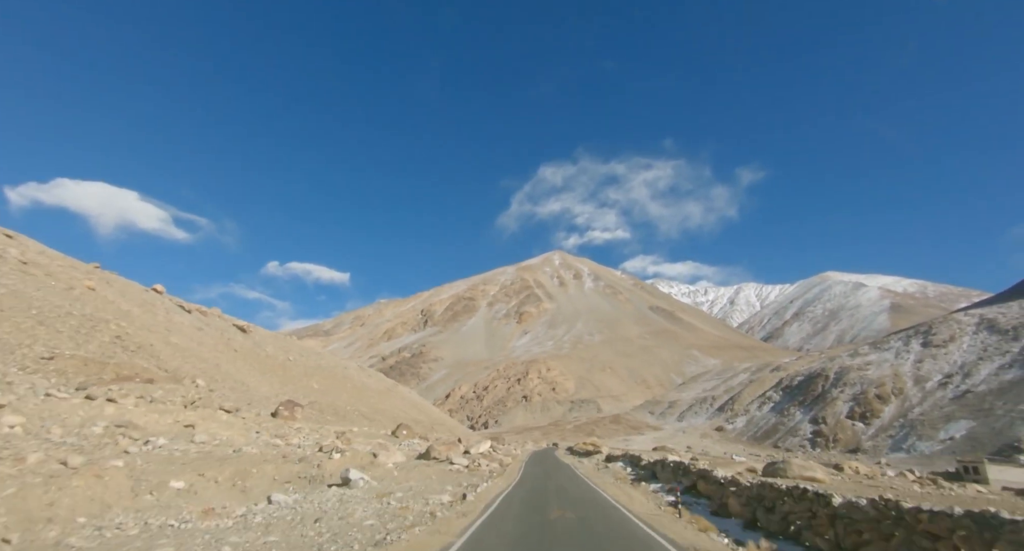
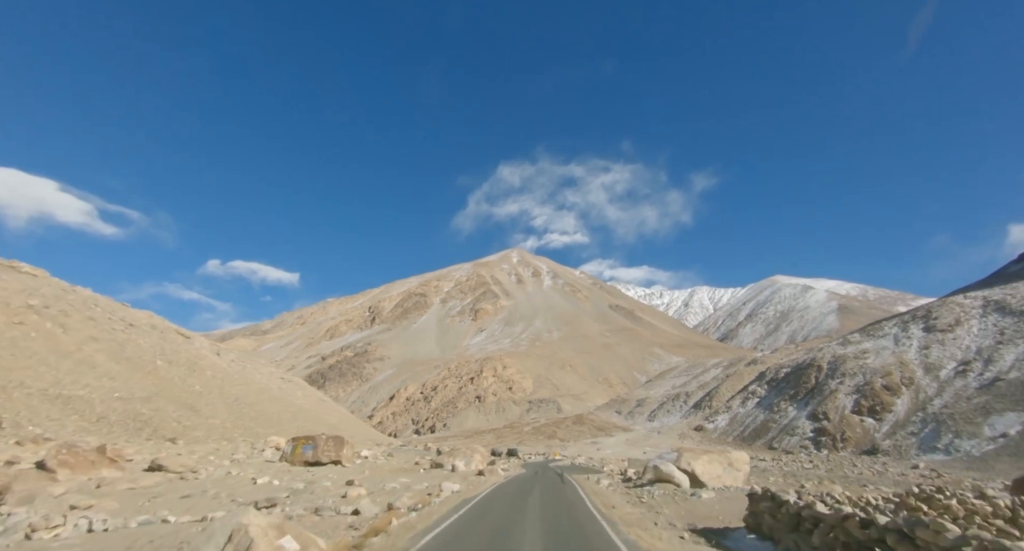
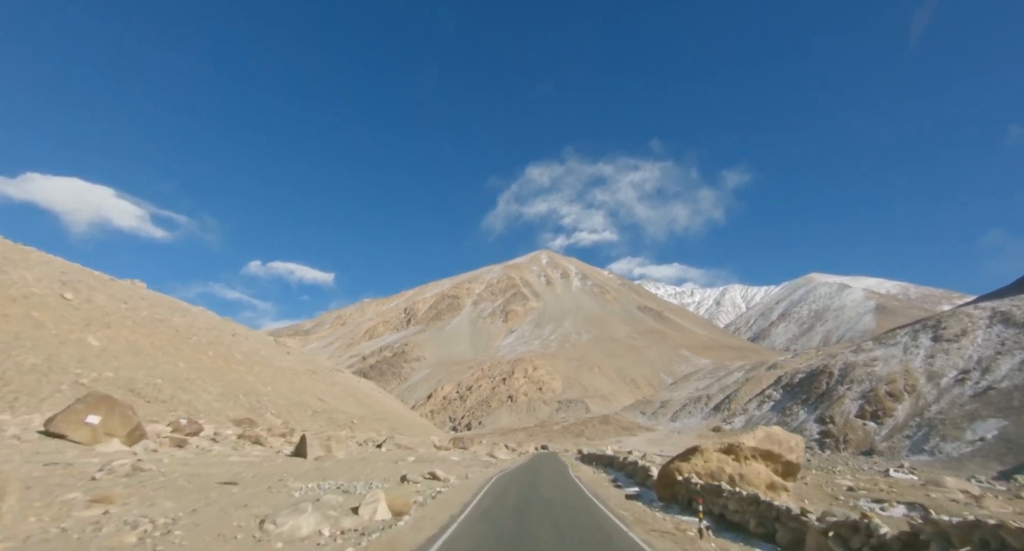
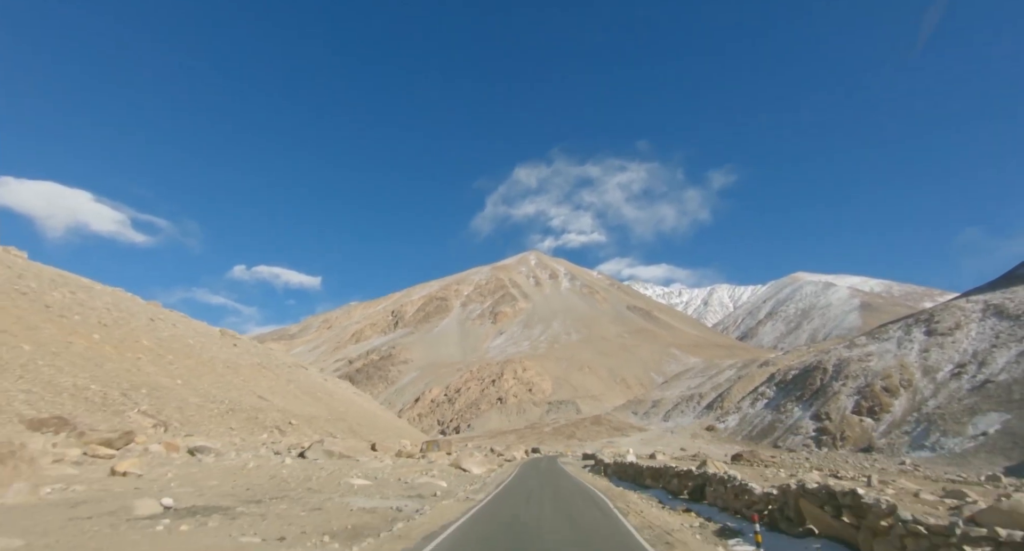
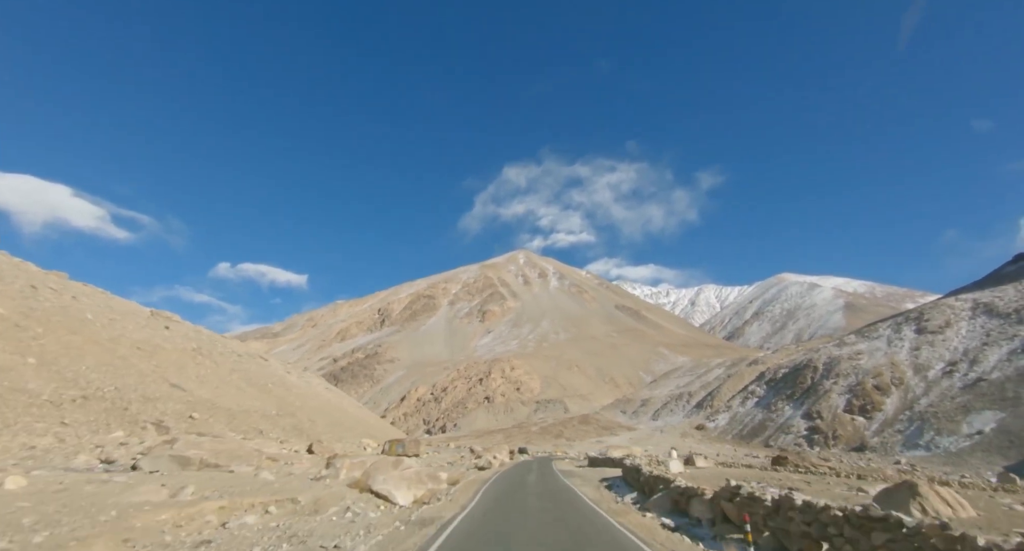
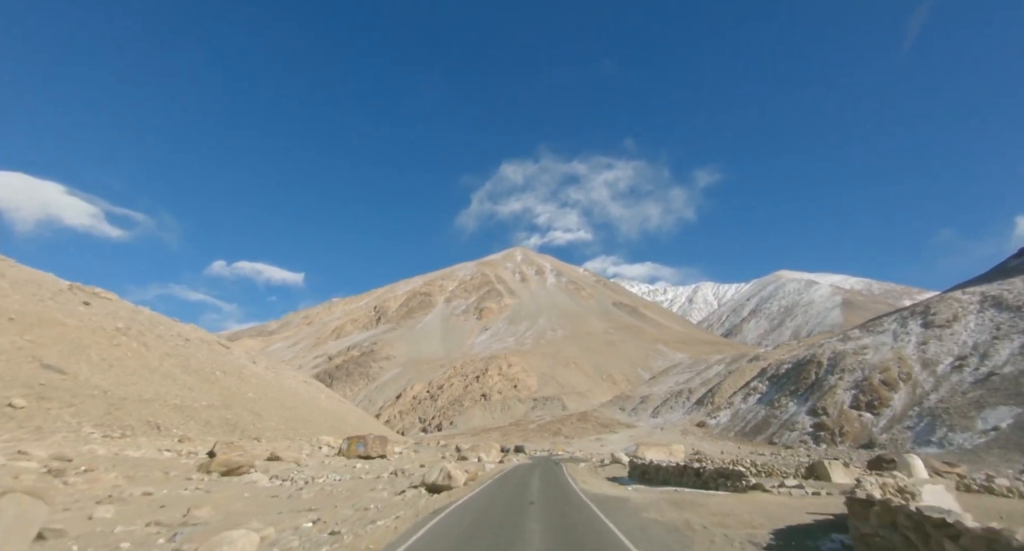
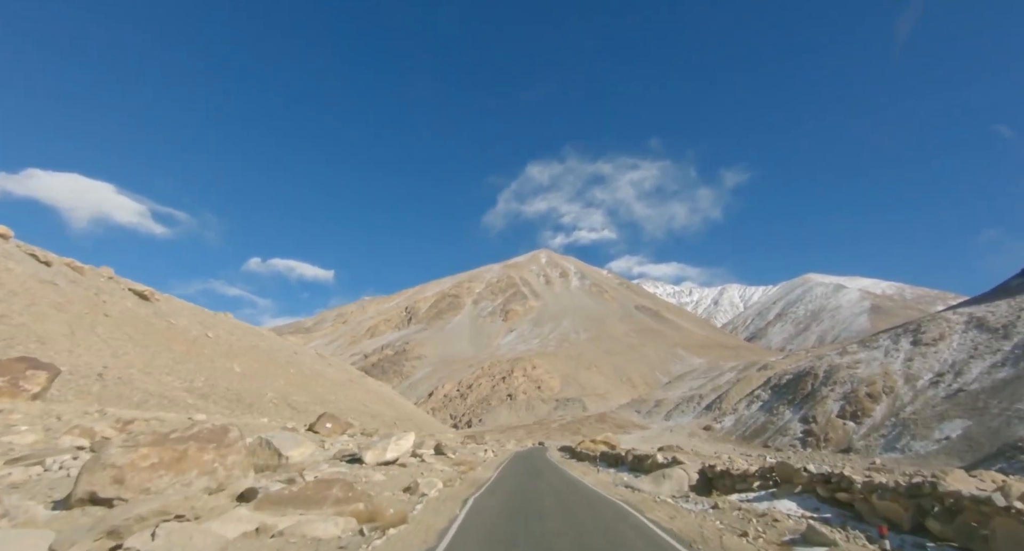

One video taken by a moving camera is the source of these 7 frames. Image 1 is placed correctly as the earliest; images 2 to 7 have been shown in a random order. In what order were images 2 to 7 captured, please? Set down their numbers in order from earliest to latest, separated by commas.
7, 3, 4, 5, 6, 2
